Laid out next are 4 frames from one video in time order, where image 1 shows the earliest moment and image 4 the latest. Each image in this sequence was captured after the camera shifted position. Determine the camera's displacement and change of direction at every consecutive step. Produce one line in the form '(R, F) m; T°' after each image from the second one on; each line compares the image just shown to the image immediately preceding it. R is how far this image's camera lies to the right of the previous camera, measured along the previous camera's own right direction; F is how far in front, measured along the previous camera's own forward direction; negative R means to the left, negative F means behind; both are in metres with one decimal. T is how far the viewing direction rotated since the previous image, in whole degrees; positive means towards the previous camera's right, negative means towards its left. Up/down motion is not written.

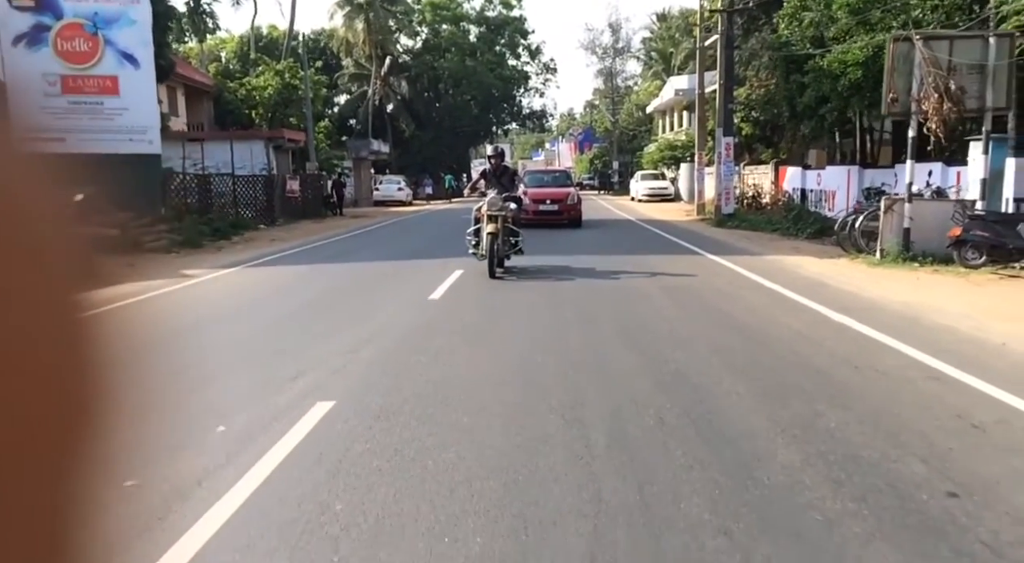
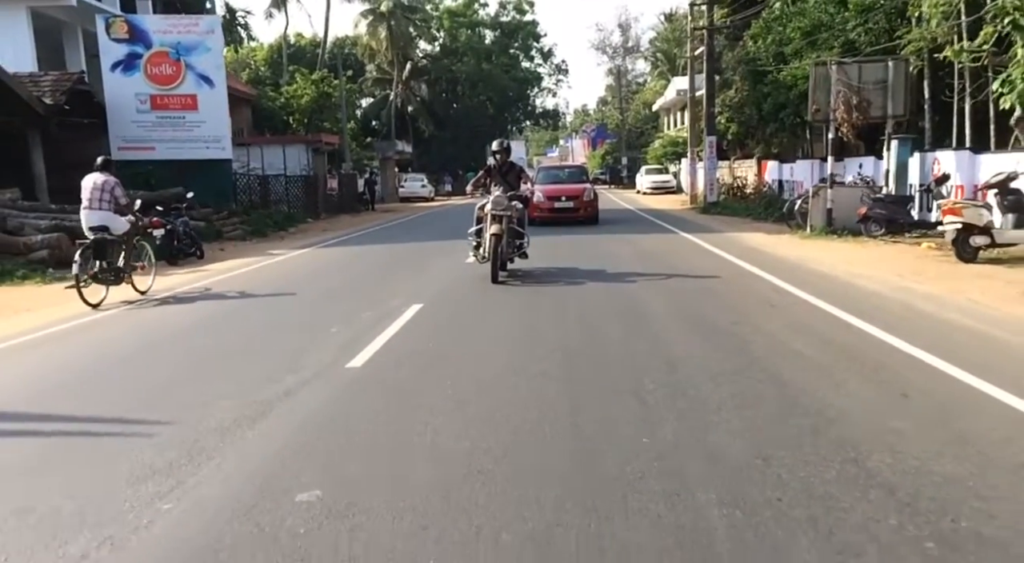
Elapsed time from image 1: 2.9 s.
(+0.1, -4.6) m; -1°
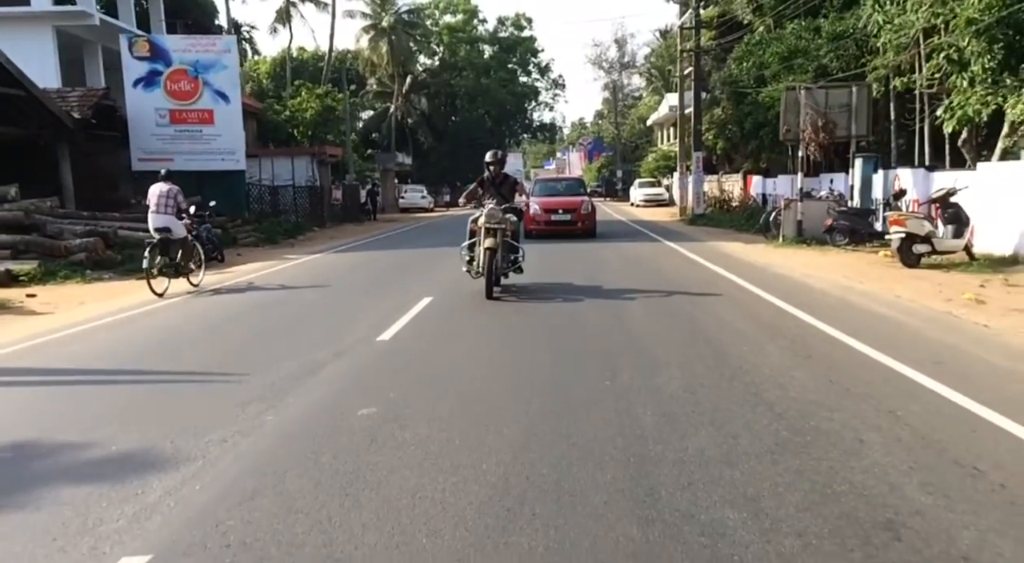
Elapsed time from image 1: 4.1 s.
(0.0, -1.8) m; 0°
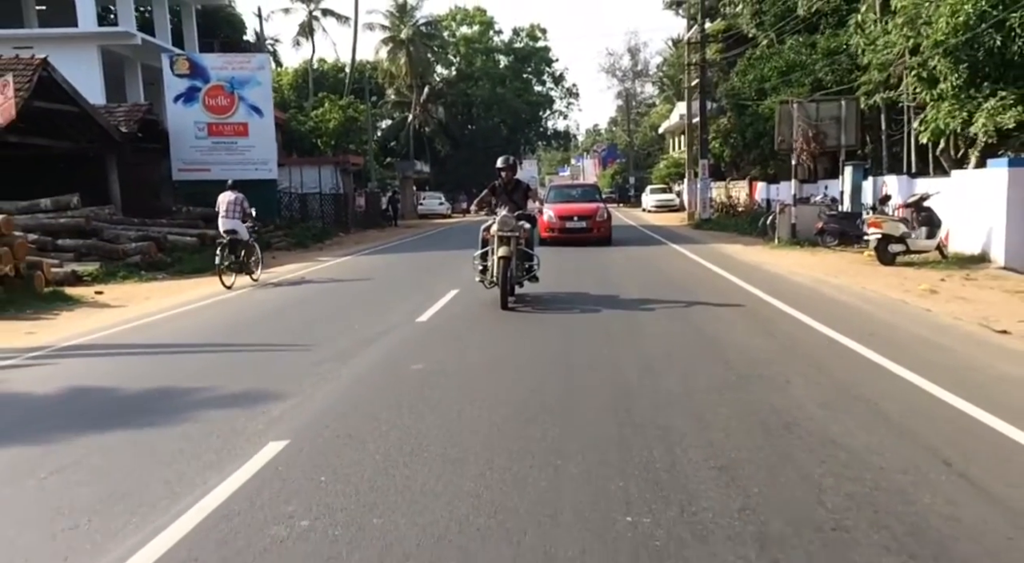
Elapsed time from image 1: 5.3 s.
(0.0, -1.8) m; -1°
